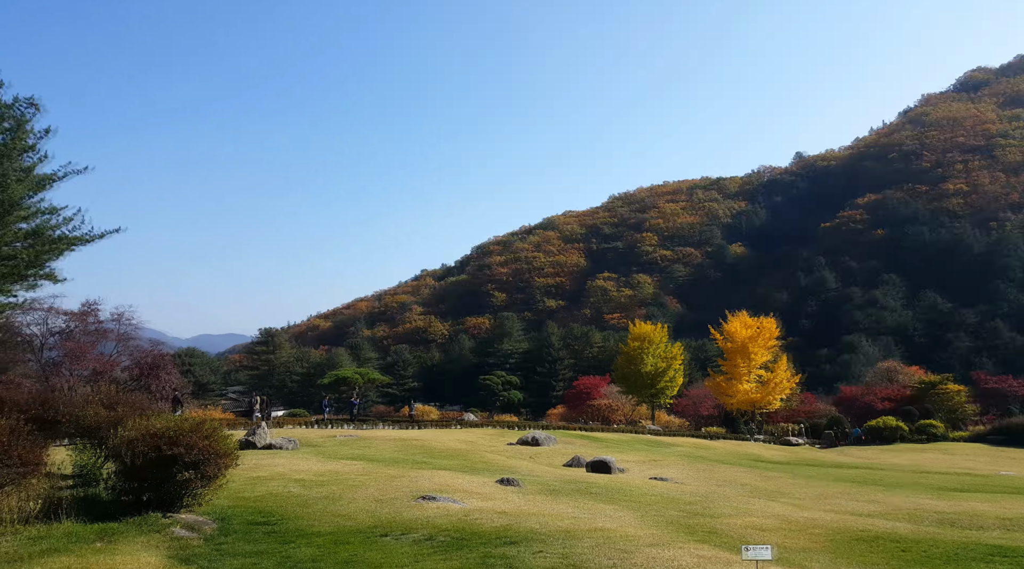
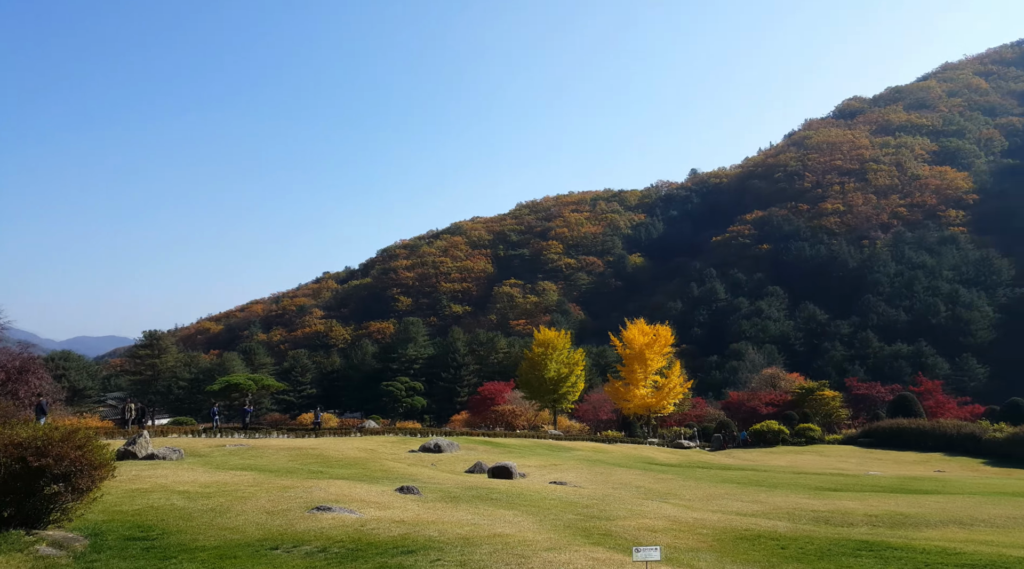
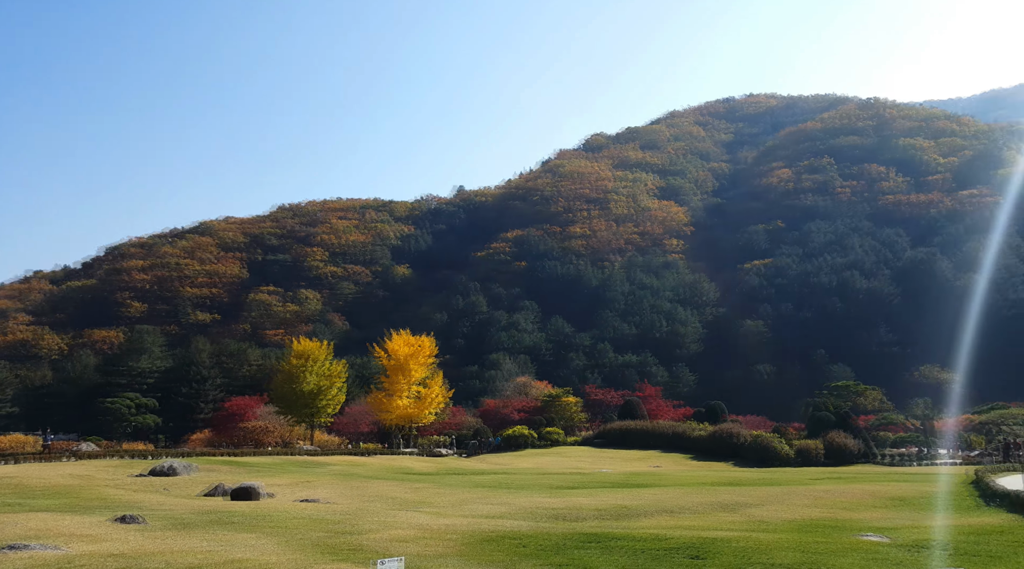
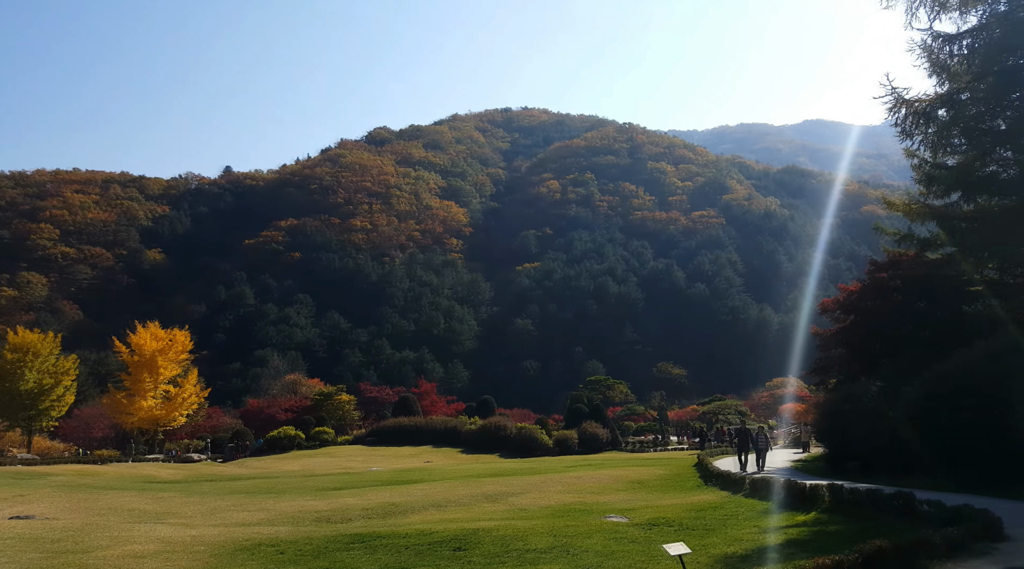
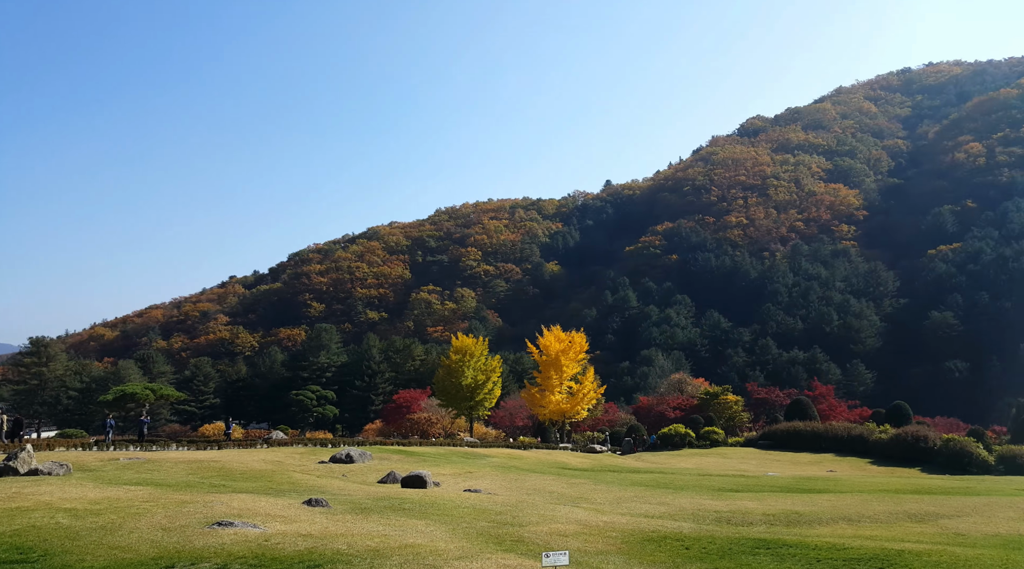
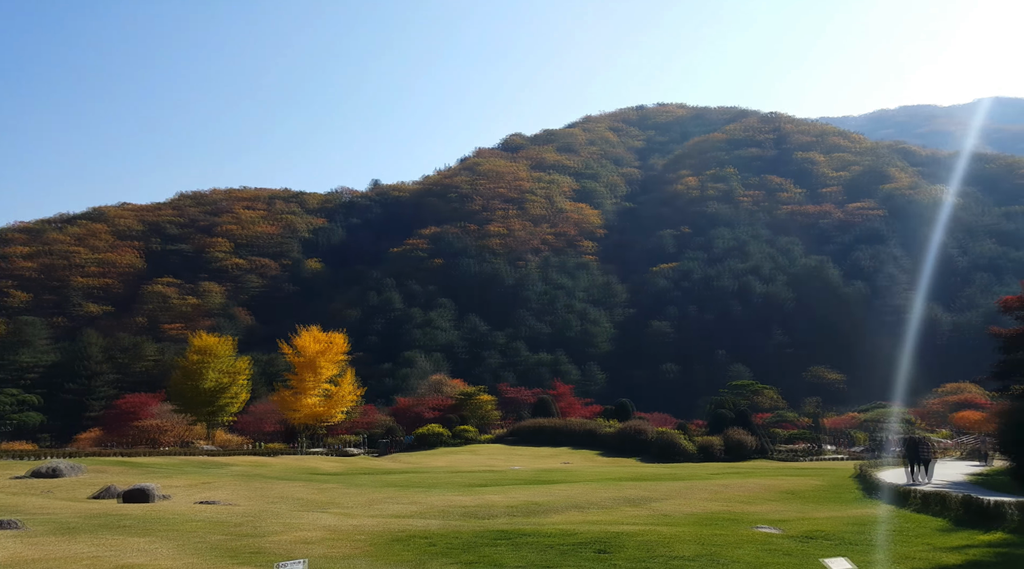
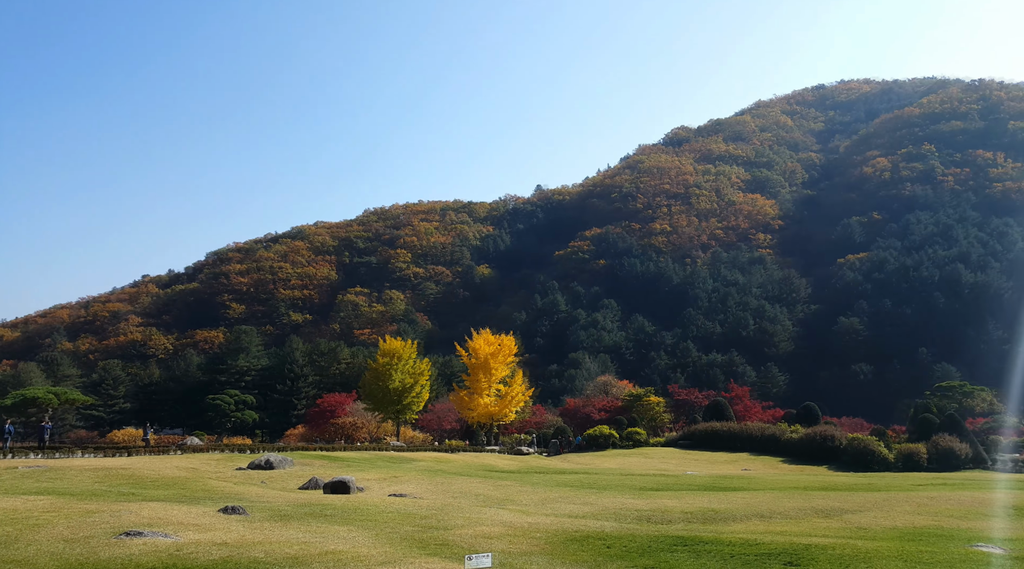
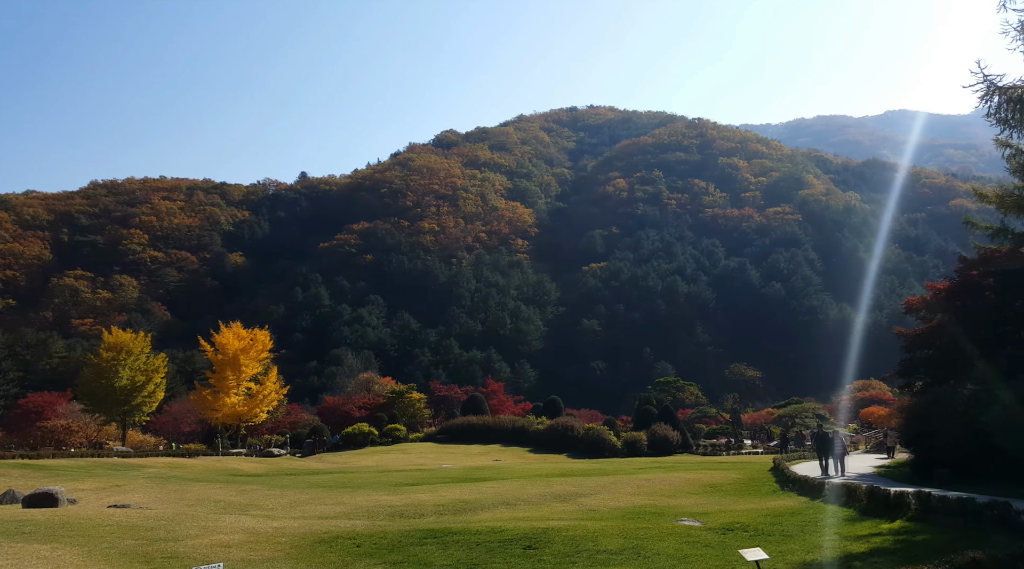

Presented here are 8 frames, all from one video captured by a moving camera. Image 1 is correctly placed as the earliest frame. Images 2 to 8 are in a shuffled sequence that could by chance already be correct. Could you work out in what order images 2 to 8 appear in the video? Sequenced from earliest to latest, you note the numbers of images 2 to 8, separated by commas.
2, 5, 7, 3, 6, 8, 4
